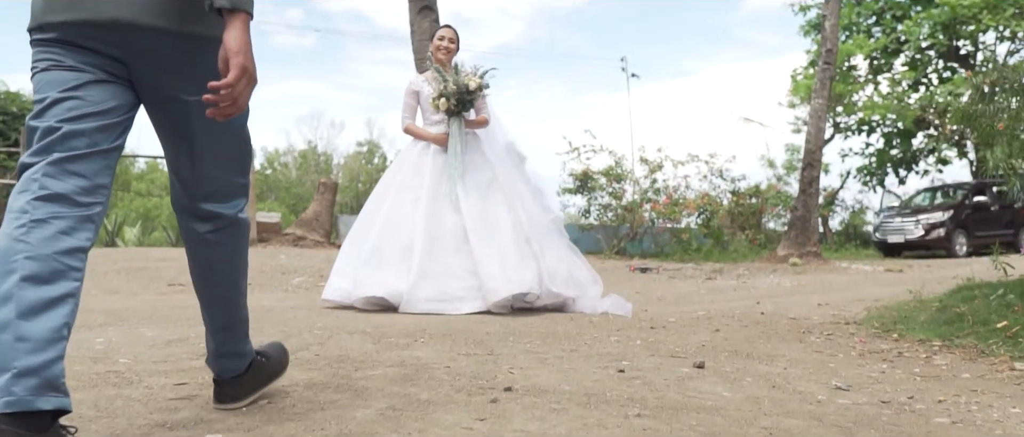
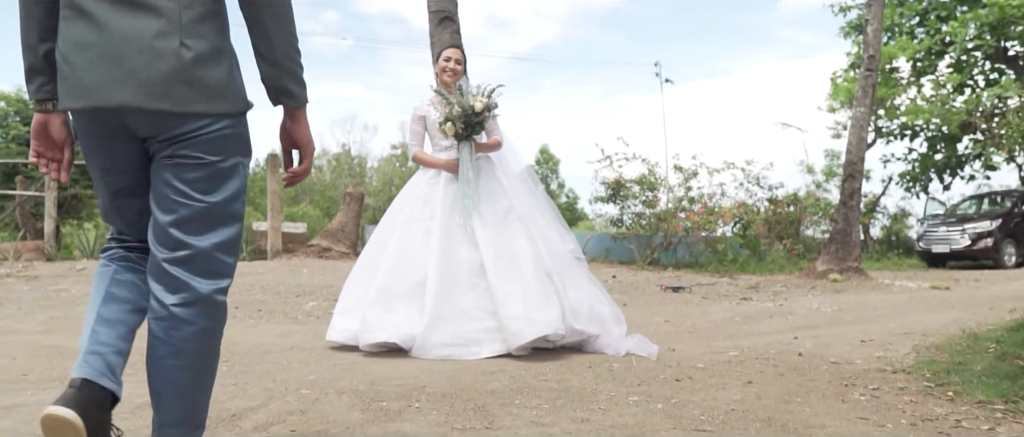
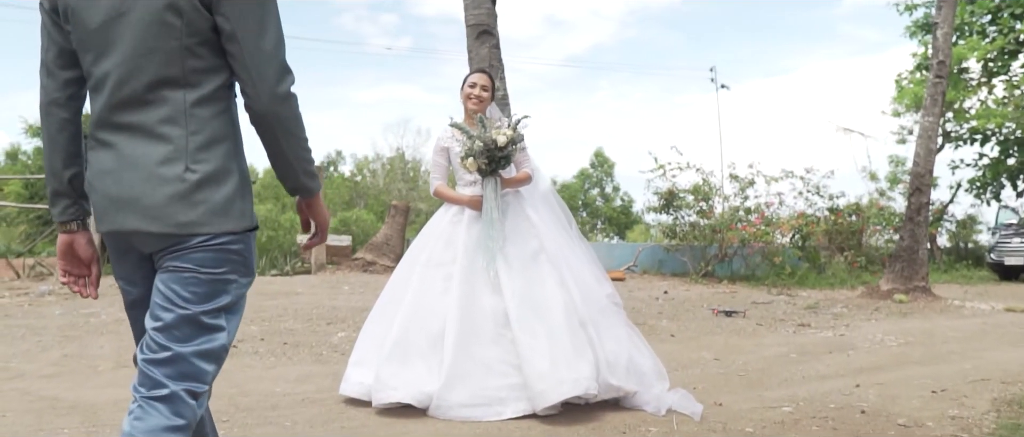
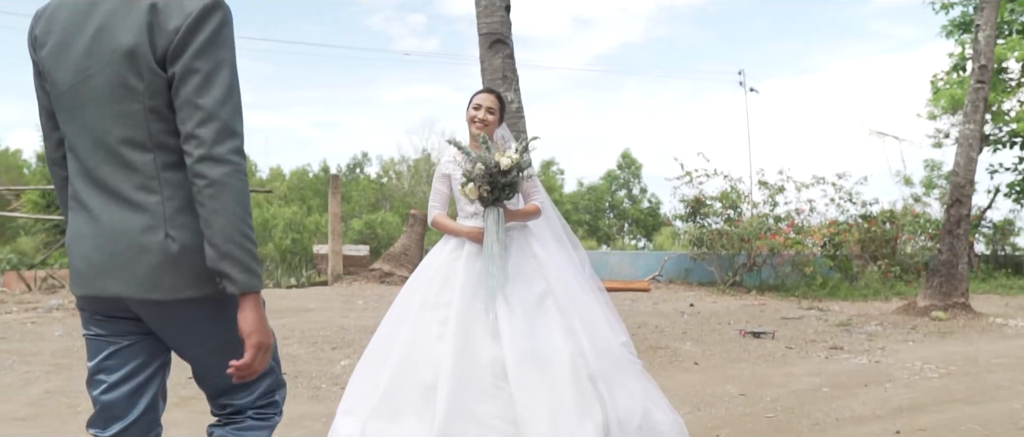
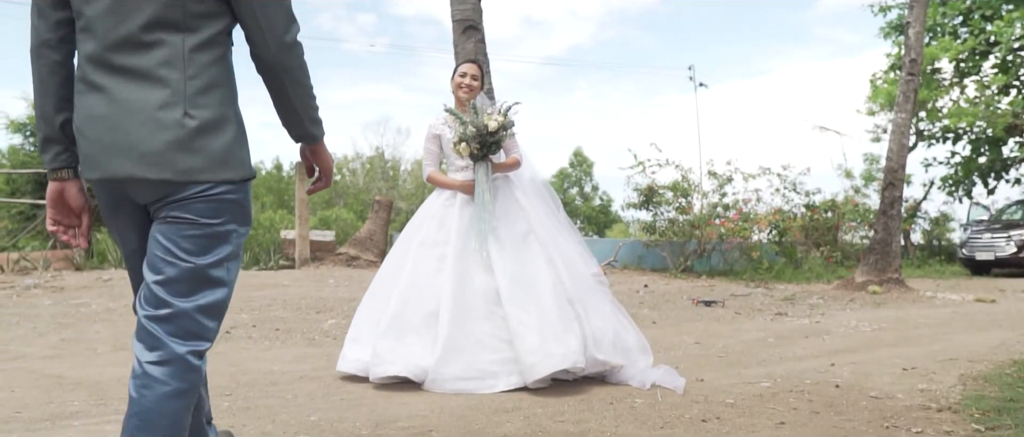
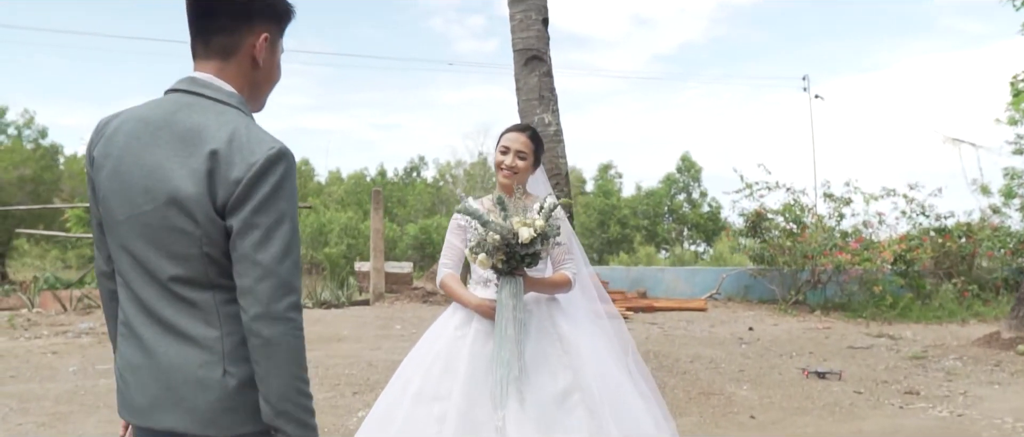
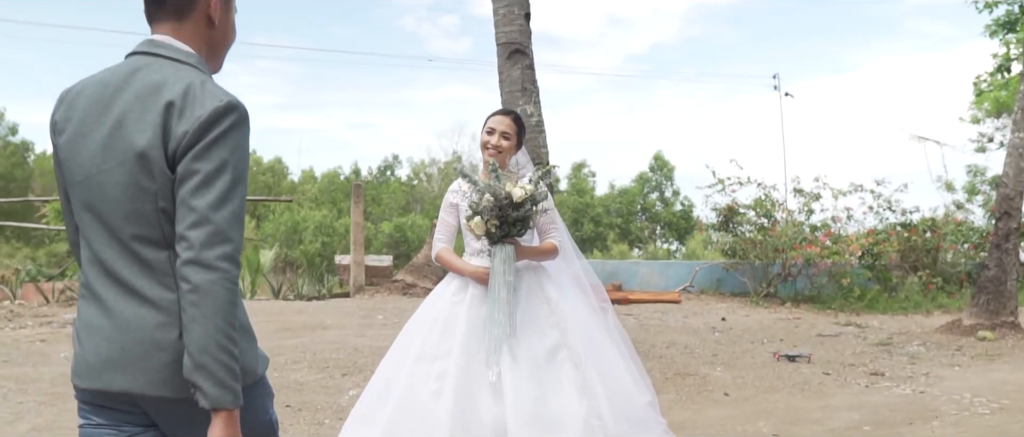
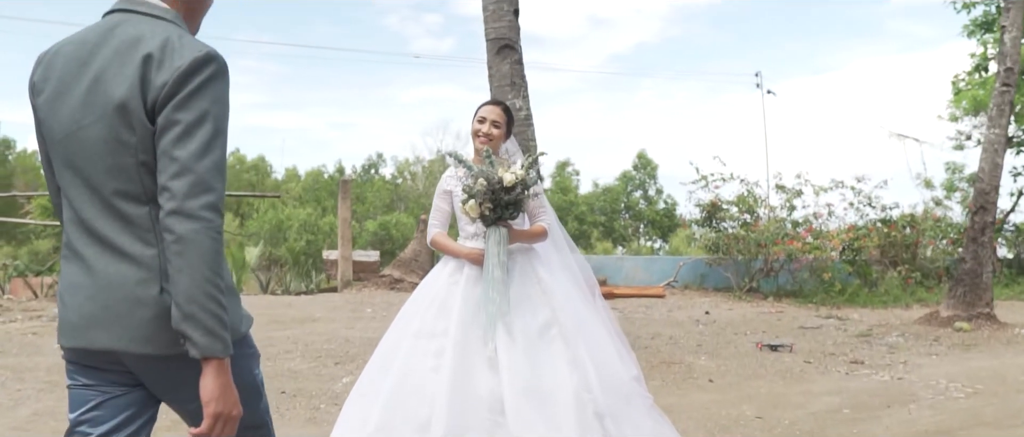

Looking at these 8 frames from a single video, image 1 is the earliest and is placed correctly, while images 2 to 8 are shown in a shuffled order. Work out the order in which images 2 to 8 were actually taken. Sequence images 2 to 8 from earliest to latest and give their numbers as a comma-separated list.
2, 5, 3, 4, 8, 7, 6
